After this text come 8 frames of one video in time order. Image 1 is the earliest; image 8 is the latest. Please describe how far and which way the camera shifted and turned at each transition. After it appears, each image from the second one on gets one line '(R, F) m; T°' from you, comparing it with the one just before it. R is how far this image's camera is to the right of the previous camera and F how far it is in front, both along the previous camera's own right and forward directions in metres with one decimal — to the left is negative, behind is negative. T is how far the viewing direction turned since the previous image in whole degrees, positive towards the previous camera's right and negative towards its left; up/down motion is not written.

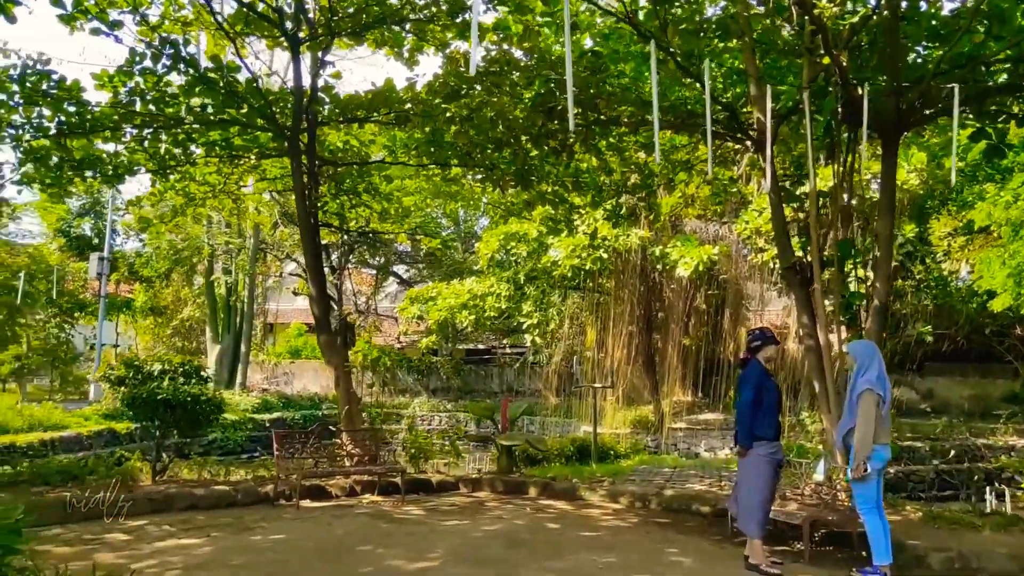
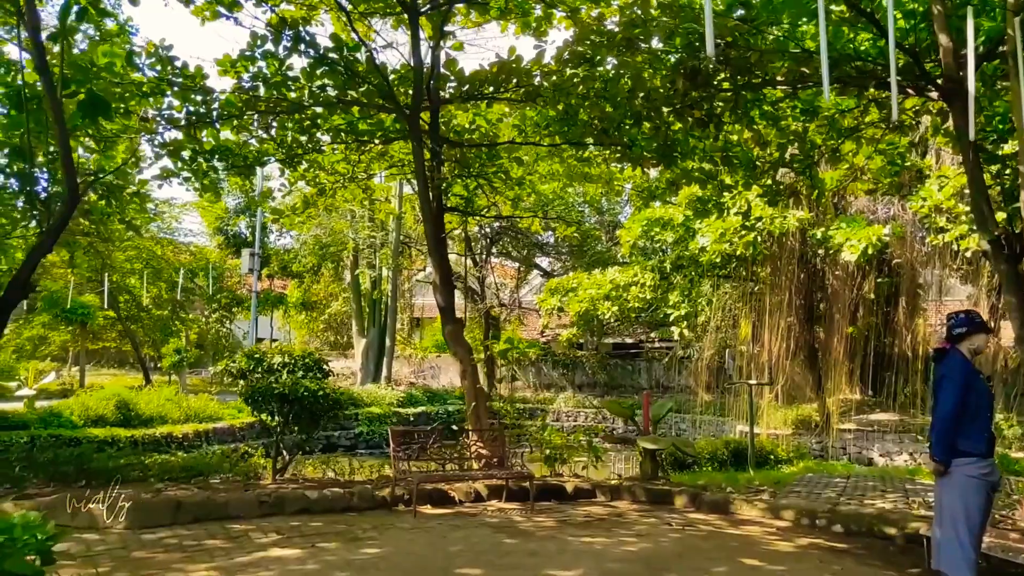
(+0.1, +0.6) m; -10°
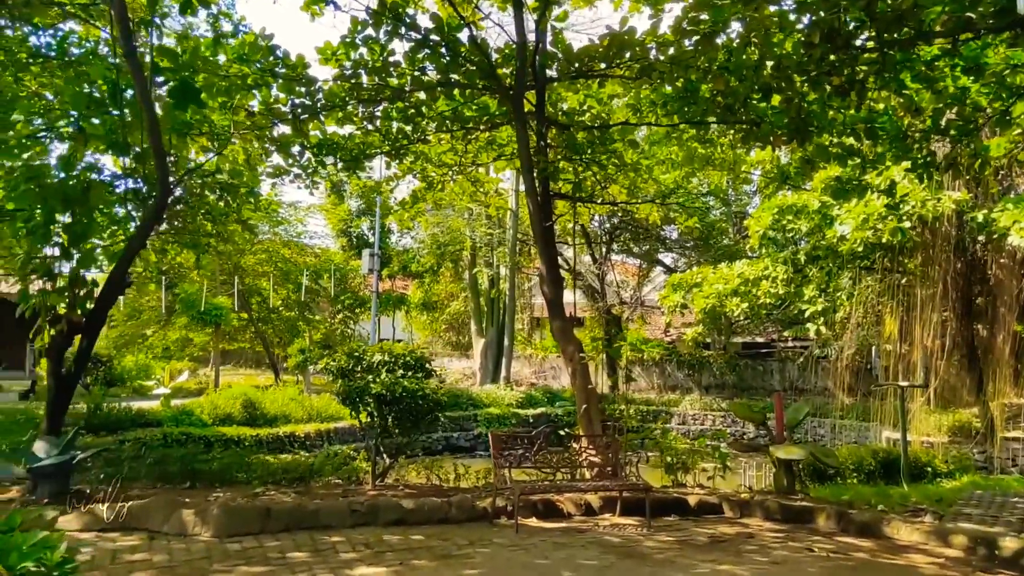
(+0.1, +0.5) m; -9°
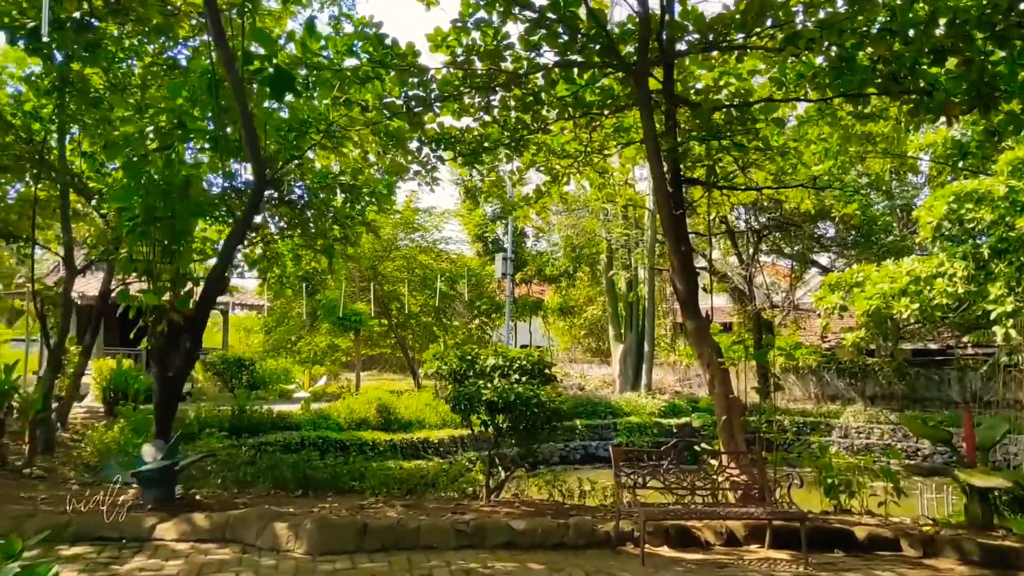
(+0.1, +0.5) m; -10°
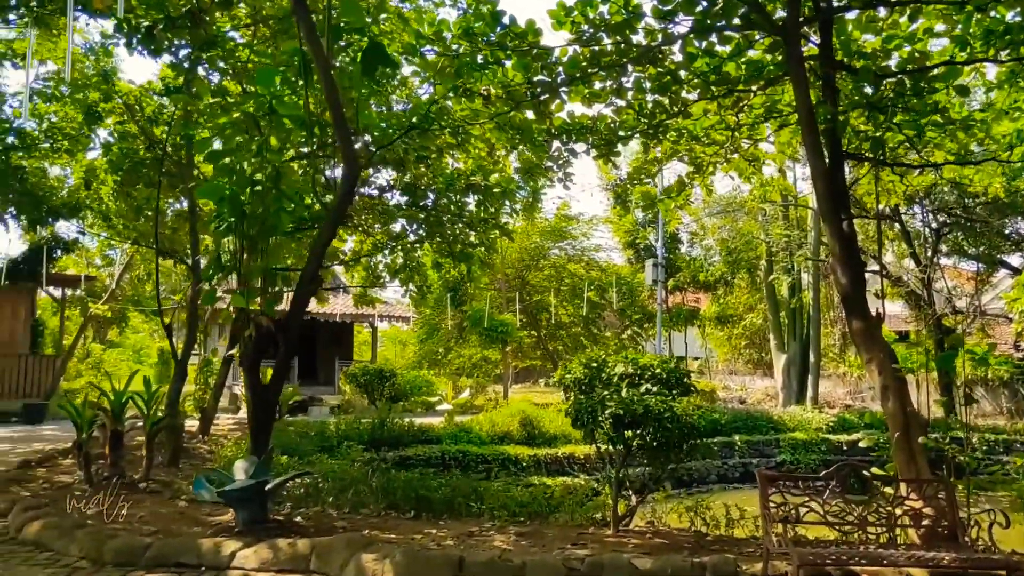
(+0.1, +0.5) m; -11°
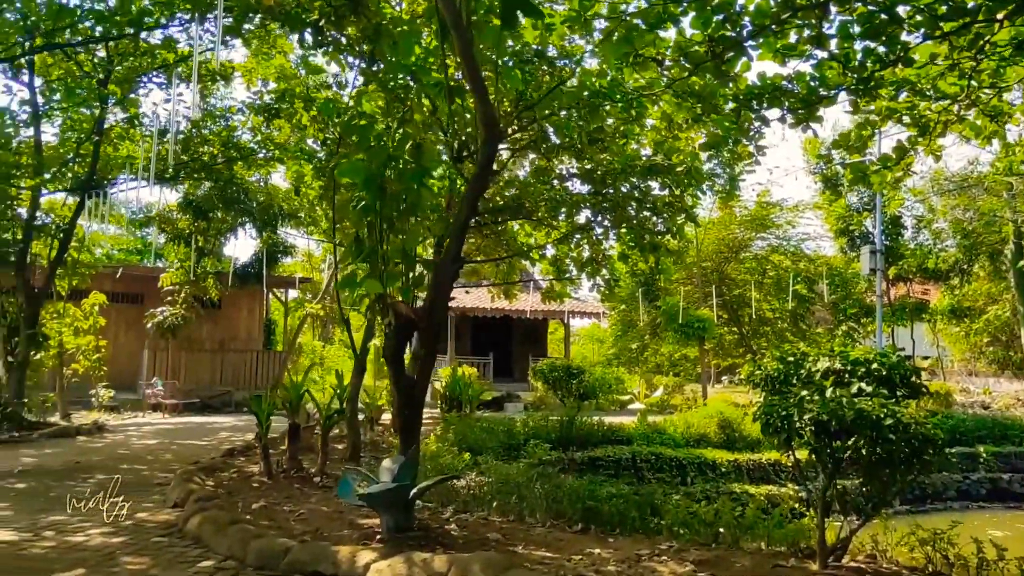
(+0.1, +0.6) m; -14°
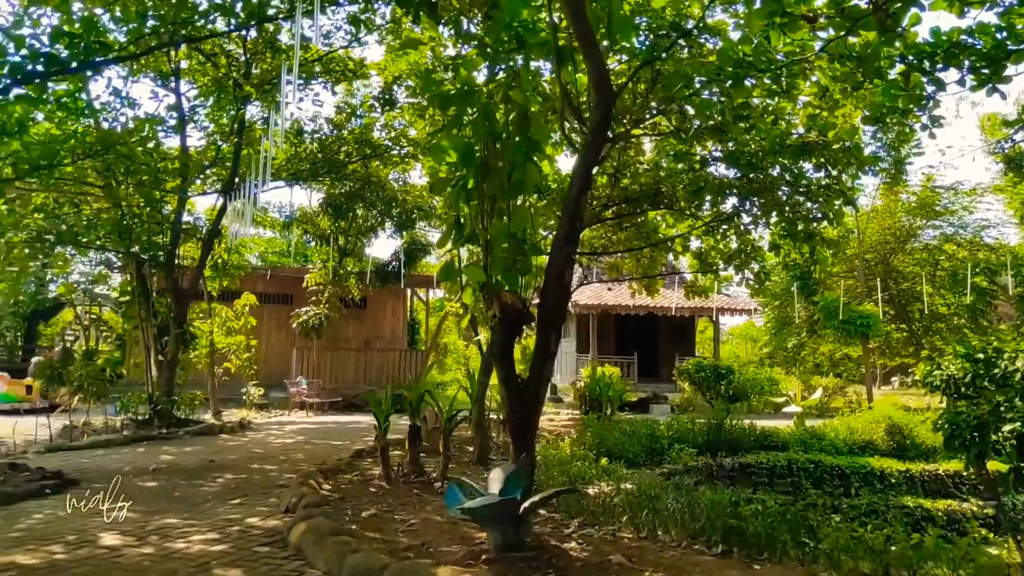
(+0.1, +0.4) m; -10°
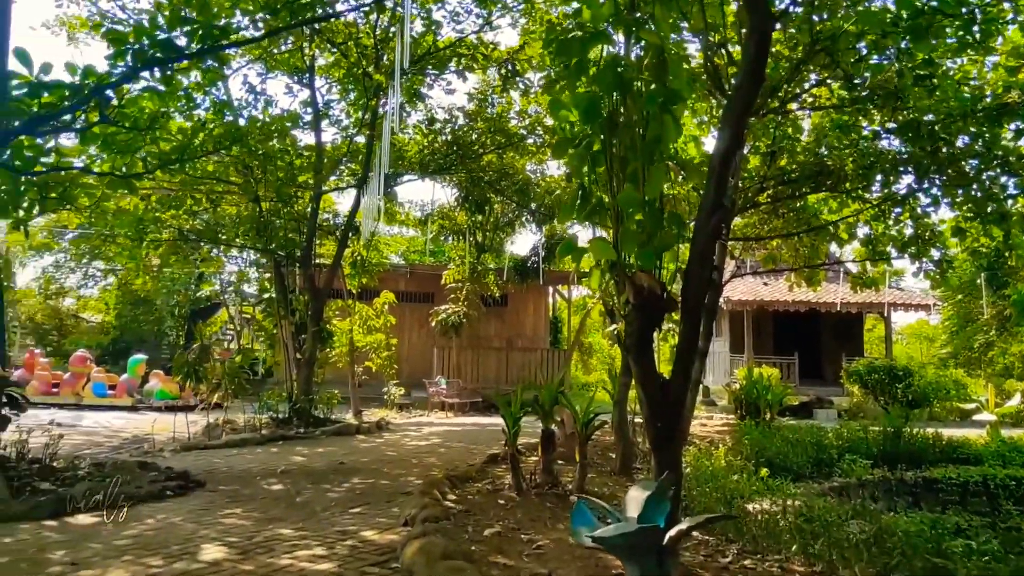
(0.0, +0.5) m; -10°
